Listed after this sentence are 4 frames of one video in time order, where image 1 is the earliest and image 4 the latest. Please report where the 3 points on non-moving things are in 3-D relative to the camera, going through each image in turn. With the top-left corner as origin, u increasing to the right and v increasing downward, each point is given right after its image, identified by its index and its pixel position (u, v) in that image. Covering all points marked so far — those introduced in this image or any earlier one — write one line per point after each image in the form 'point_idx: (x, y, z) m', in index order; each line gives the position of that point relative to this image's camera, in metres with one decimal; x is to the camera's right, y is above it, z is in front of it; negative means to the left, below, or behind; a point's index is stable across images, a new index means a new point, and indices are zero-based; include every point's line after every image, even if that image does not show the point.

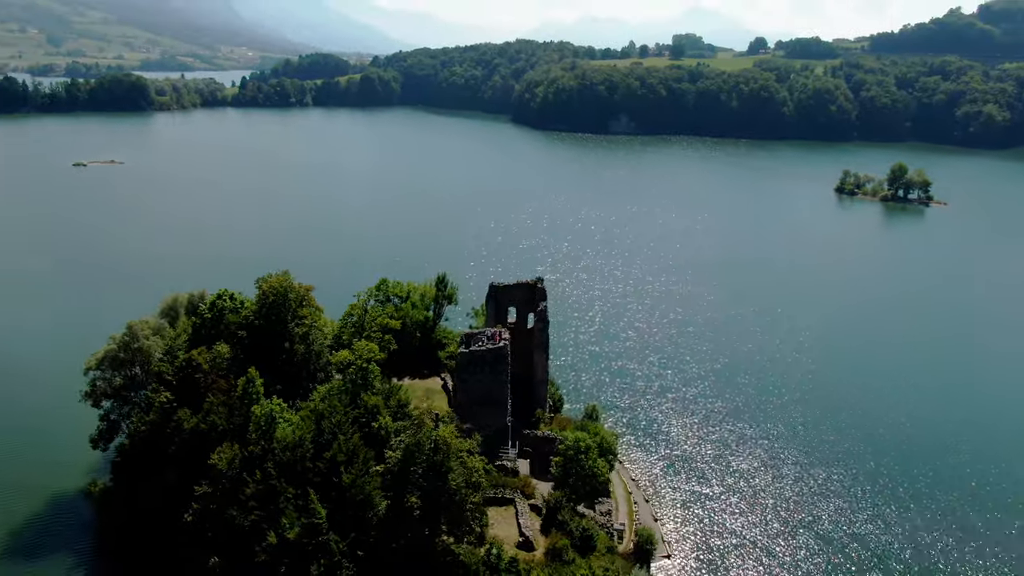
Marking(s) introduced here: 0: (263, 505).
0: (-5.8, -5.1, +18.4) m
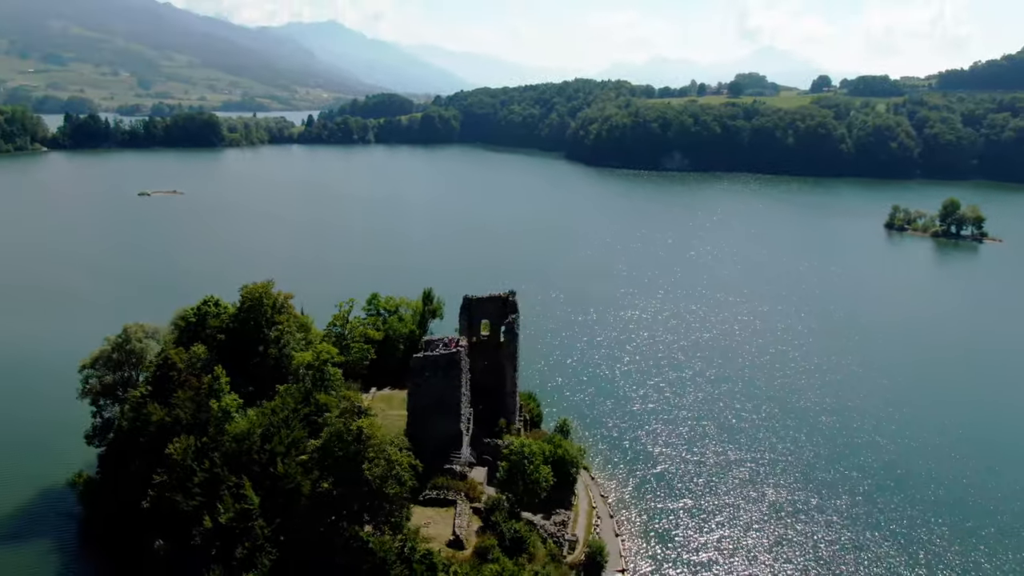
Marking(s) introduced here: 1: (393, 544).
0: (-7.5, -5.0, +19.3) m
1: (-2.6, -5.5, +16.6) m
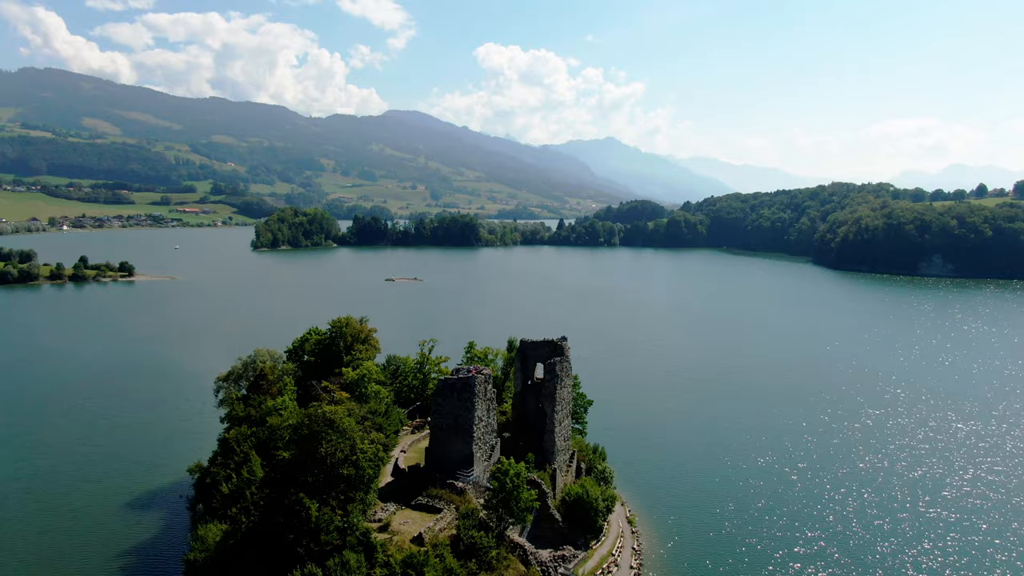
0: (-8.1, -5.3, +23.0) m
1: (-4.4, -5.5, +18.8) m
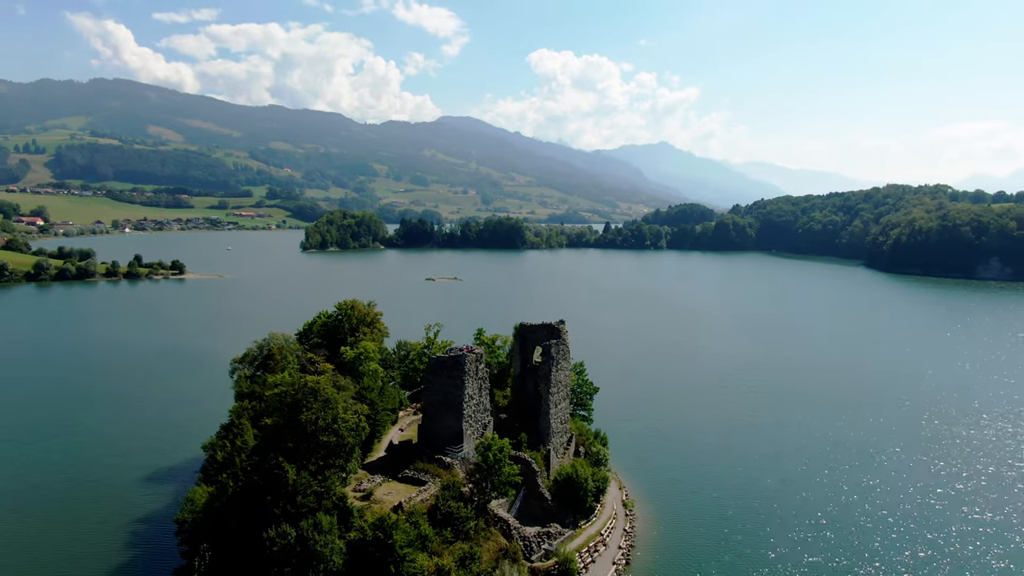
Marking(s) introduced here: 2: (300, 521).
0: (-8.5, -4.6, +23.9) m
1: (-5.1, -4.8, +19.5) m
2: (-5.1, -5.7, +19.0) m
